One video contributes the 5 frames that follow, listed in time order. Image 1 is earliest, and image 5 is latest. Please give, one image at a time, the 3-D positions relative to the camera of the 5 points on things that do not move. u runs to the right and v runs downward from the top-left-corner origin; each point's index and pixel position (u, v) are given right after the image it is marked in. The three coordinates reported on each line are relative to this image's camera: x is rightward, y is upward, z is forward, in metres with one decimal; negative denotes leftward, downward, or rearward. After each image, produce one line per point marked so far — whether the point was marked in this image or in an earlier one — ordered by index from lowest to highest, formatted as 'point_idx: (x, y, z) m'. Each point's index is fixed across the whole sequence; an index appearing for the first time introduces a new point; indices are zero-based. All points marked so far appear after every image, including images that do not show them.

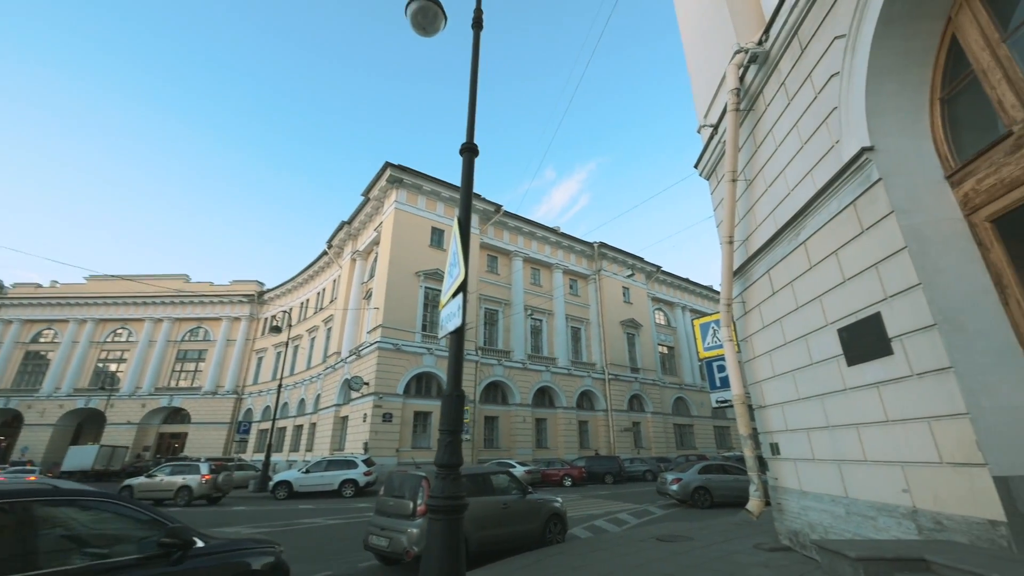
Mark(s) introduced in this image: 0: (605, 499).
0: (+3.7, -8.4, +17.4) m
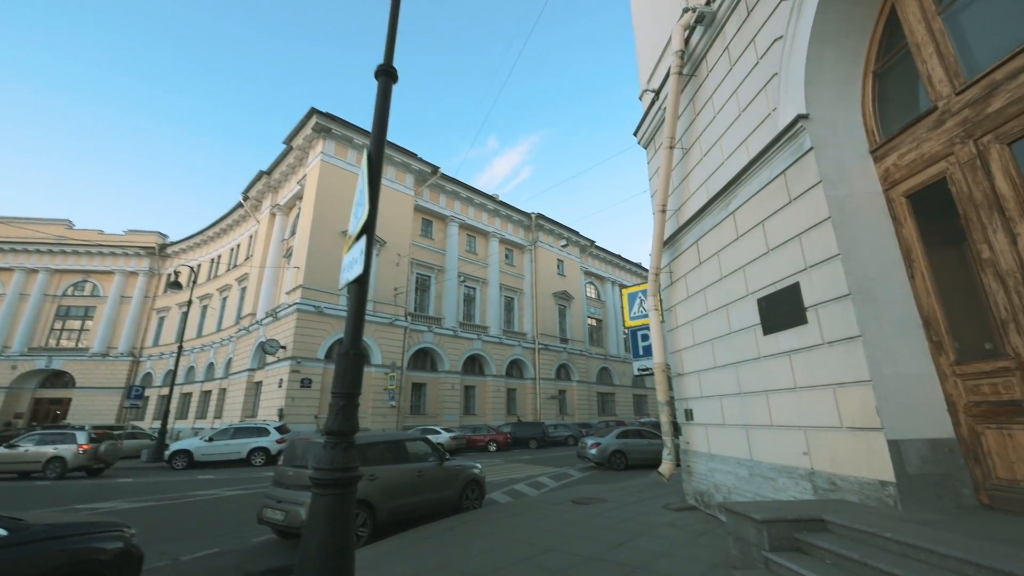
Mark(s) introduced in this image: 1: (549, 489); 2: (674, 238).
0: (+0.6, -7.1, +17.7) m
1: (+1.0, -5.3, +11.4) m
2: (+3.1, +1.0, +8.3) m
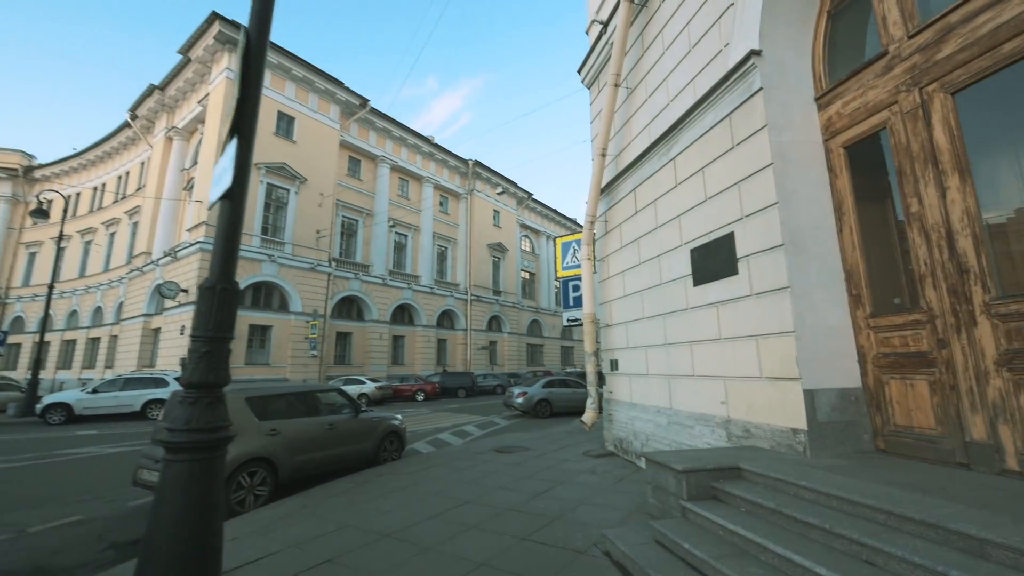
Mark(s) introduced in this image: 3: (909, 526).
0: (-2.4, -5.1, +17.7) m
1: (-1.0, -3.9, +11.4) m
2: (+1.8, +1.9, +7.9) m
3: (+2.3, -1.4, +2.5) m
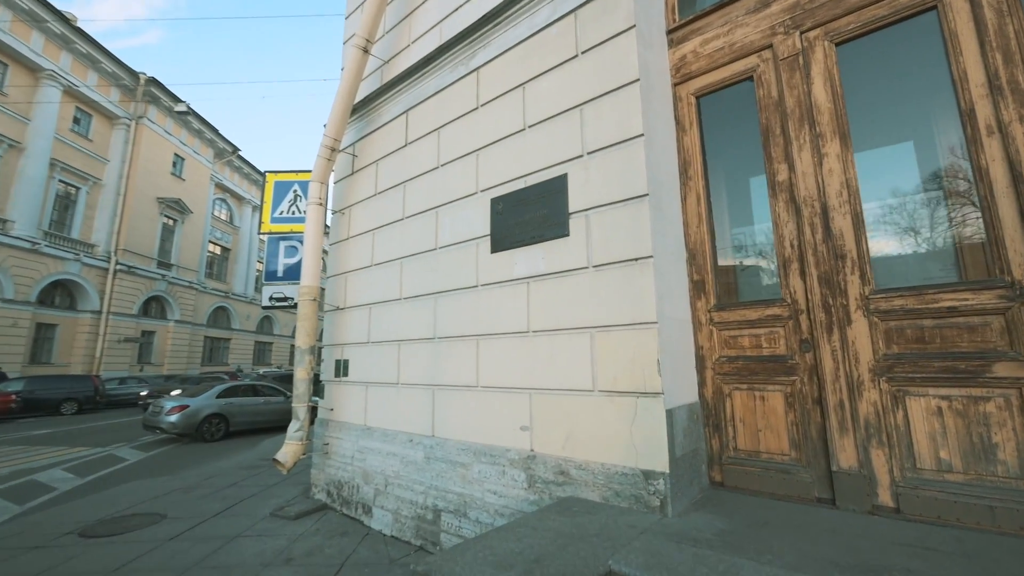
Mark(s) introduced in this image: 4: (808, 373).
0: (-11.6, -3.8, +10.6) m
1: (-6.7, -3.0, +6.3) m
2: (-1.8, +2.3, +5.4) m
3: (+1.5, -1.2, +1.2) m
4: (+1.9, -0.6, +2.8) m
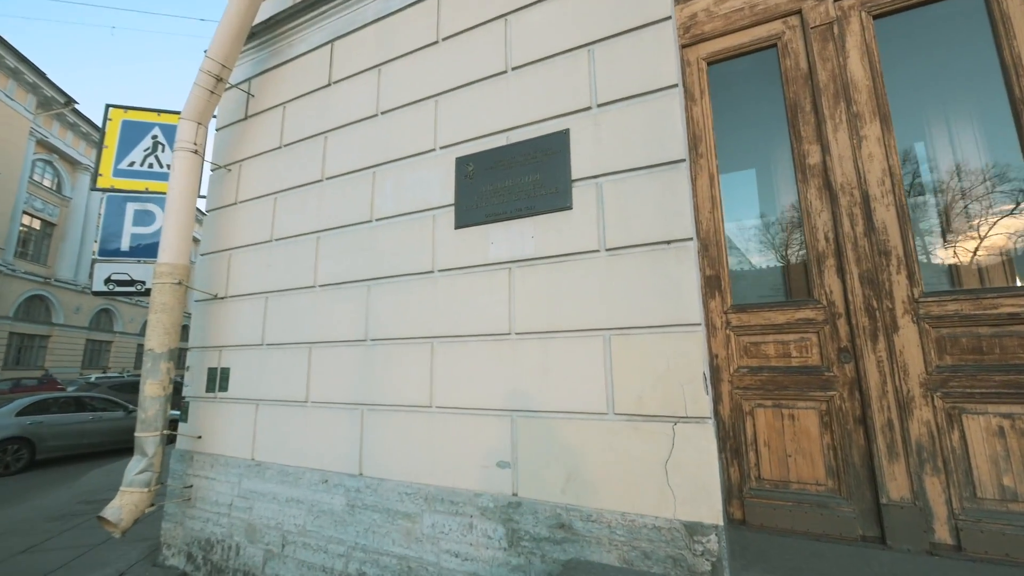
0: (-13.2, -3.2, +6.8) m
1: (-7.4, -2.7, +3.7) m
2: (-2.2, +2.4, +4.1) m
3: (+1.8, -1.2, +0.7) m
4: (+1.9, -0.6, +2.4) m
